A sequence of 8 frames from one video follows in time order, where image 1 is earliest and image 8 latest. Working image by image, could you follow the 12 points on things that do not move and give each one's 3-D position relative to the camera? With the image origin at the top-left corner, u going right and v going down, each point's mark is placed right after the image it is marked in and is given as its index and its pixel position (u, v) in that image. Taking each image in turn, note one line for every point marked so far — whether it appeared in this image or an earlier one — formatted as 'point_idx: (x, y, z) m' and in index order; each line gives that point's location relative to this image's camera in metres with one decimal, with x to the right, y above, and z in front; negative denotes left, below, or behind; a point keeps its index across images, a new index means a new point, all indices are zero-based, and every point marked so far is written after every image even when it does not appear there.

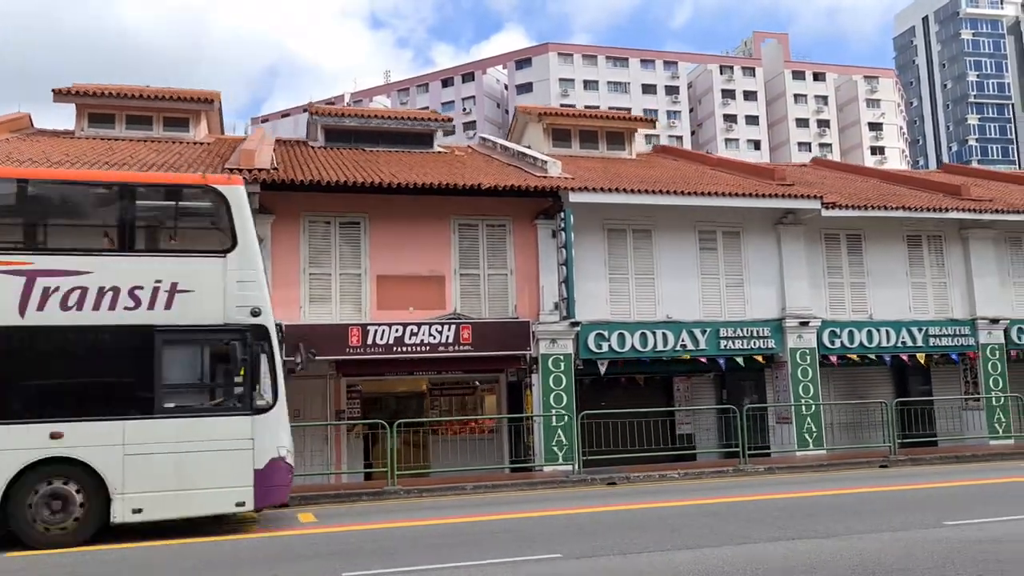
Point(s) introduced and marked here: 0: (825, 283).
0: (+6.8, +0.1, +19.2) m
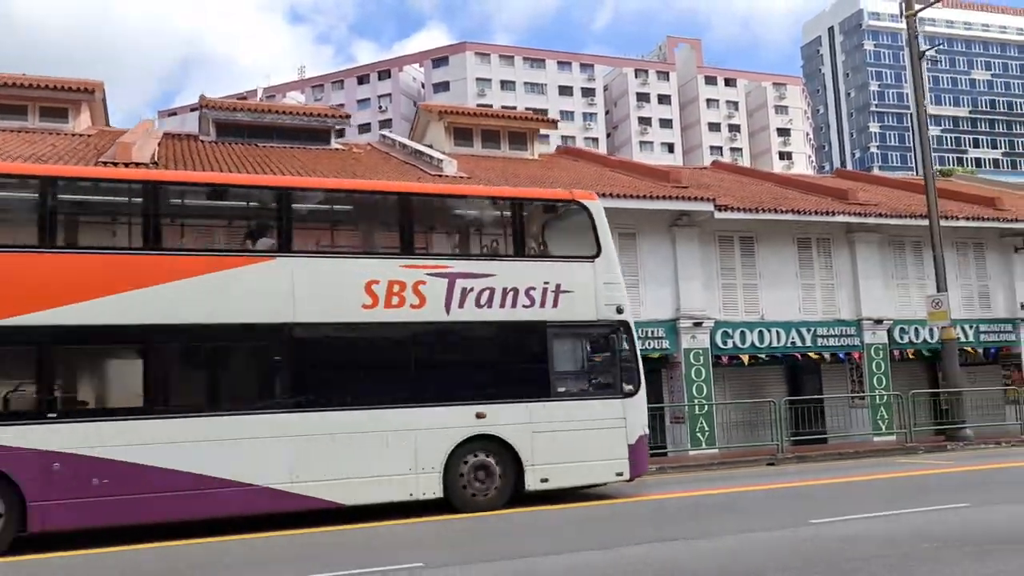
0: (+4.6, +0.1, +19.5) m
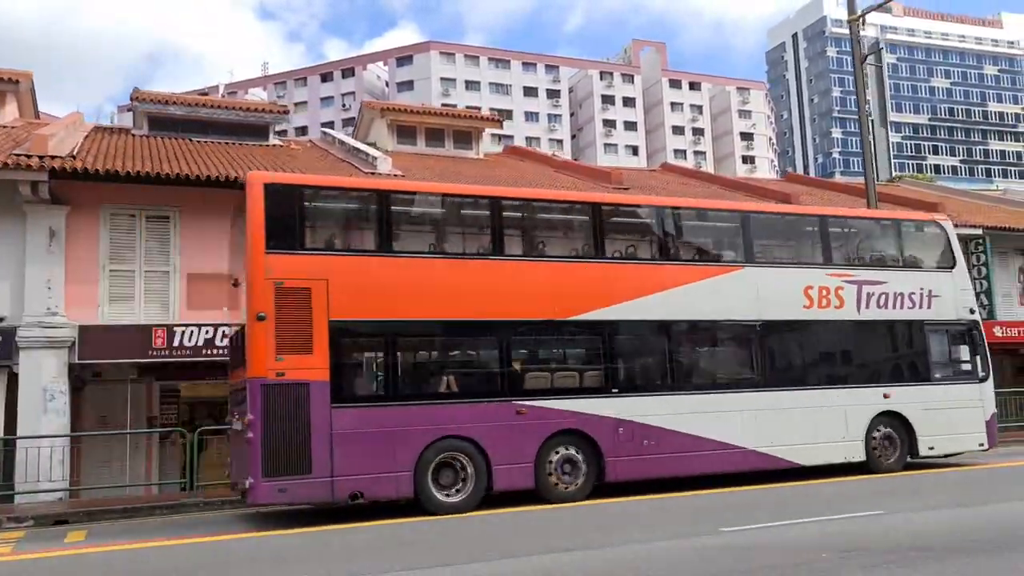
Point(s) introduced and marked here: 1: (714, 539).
0: (+3.2, 0.0, +19.3) m
1: (+2.0, -2.5, +8.6) m
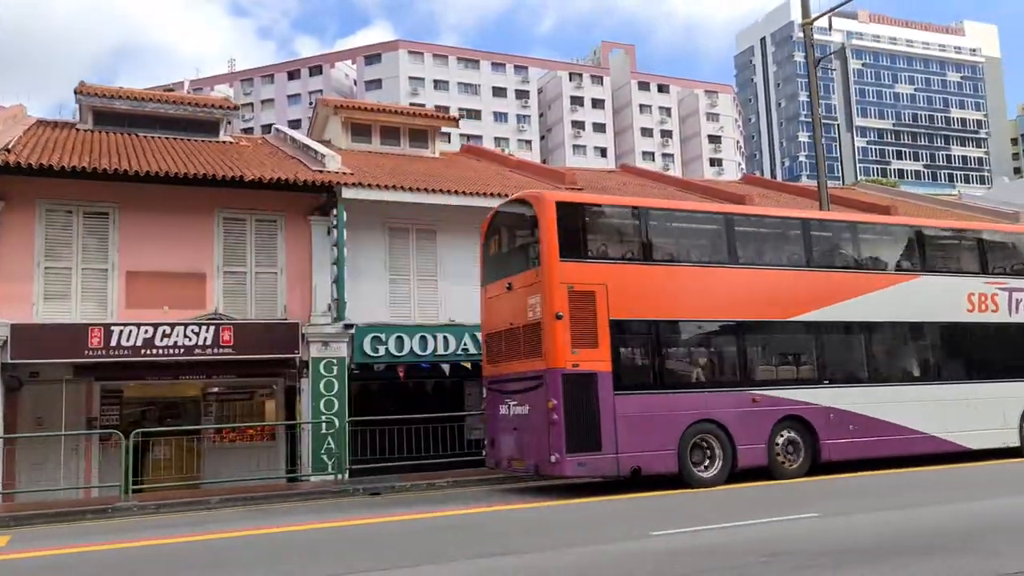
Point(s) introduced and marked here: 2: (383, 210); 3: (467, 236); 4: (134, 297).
0: (+2.2, 0.0, +19.3) m
1: (+1.3, -2.5, +8.5) m
2: (-2.5, +1.5, +17.1) m
3: (-0.9, +1.0, +17.9) m
4: (-6.6, -0.1, +15.2) m
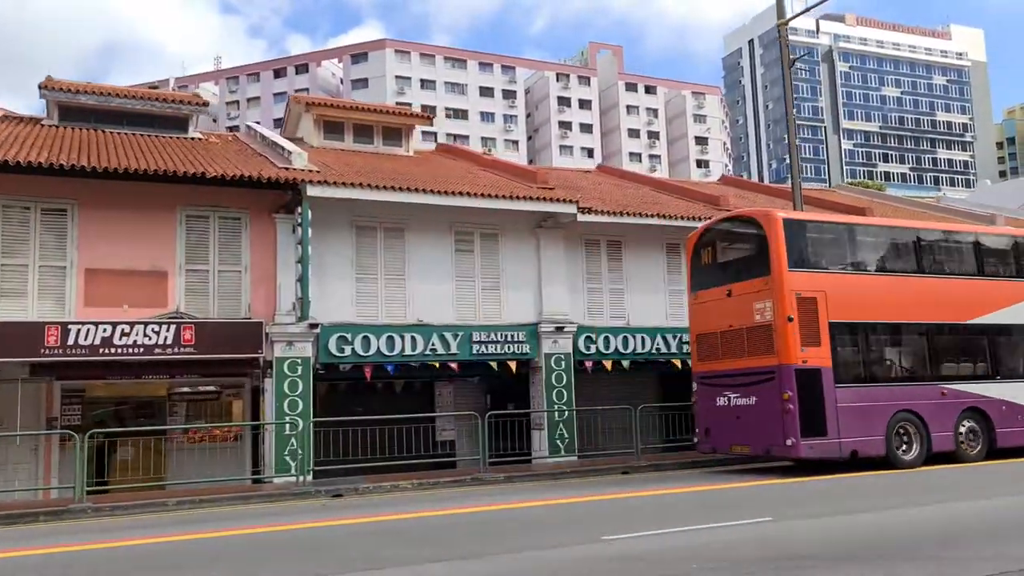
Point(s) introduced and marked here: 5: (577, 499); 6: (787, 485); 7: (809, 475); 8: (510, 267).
0: (+1.5, 0.0, +19.1) m
1: (+0.7, -2.5, +8.4) m
2: (-3.1, +1.6, +16.9) m
3: (-1.6, +1.1, +17.7) m
4: (-7.1, -0.1, +14.9) m
5: (+0.9, -3.0, +12.4) m
6: (+4.3, -3.1, +13.8) m
7: (+5.4, -3.4, +15.9) m
8: (0.0, +0.4, +18.4) m
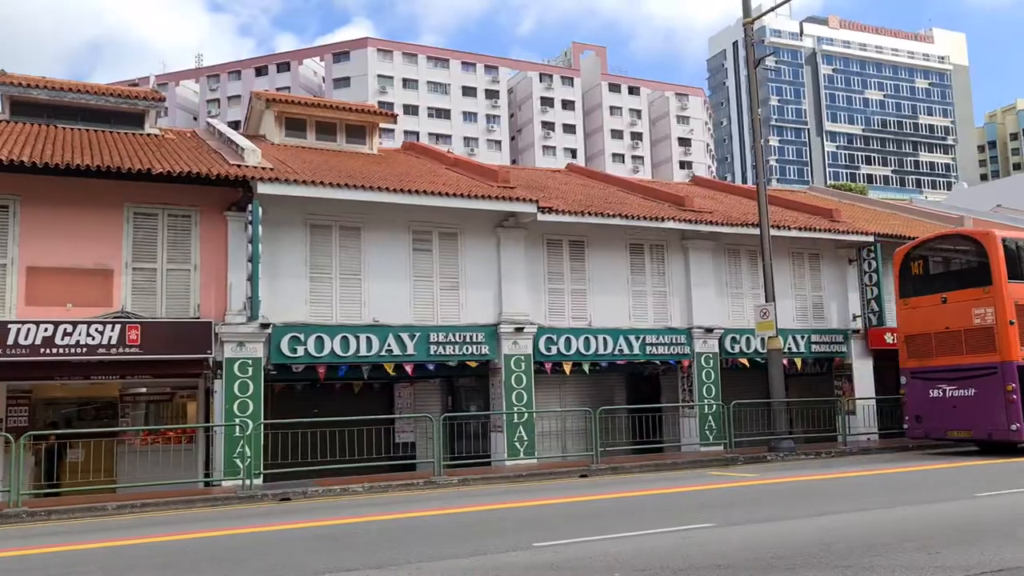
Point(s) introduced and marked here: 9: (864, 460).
0: (+0.7, 0.0, +18.9) m
1: (0.0, -2.5, +8.1) m
2: (-3.9, +1.6, +16.6) m
3: (-2.4, +1.1, +17.4) m
4: (-7.9, -0.1, +14.6) m
5: (+0.1, -3.0, +12.1) m
6: (+3.5, -3.1, +13.6) m
7: (+4.6, -3.4, +15.7) m
8: (-0.9, +0.4, +18.1) m
9: (+7.6, -3.7, +19.0) m
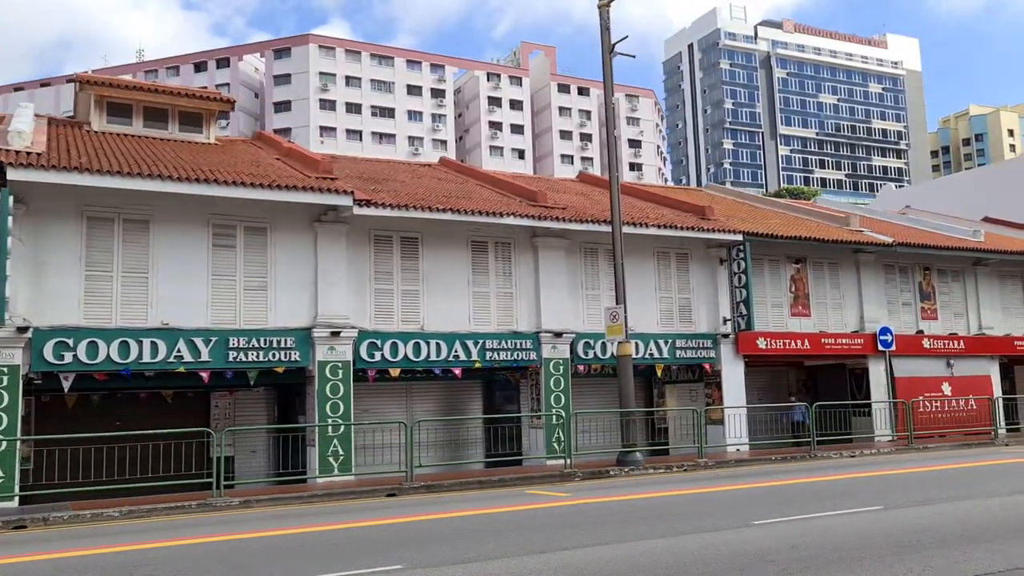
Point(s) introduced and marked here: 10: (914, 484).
0: (-2.8, 0.0, +17.4) m
1: (-3.1, -2.5, +6.6) m
2: (-7.4, +1.6, +15.0) m
3: (-5.8, +1.1, +15.8) m
4: (-11.3, 0.0, +12.7) m
5: (-3.1, -3.0, +10.6) m
6: (+0.2, -3.1, +12.2) m
7: (+1.2, -3.4, +14.3) m
8: (-4.3, +0.4, +16.5) m
9: (+4.1, -3.8, +17.7) m
10: (+6.8, -3.3, +14.7) m
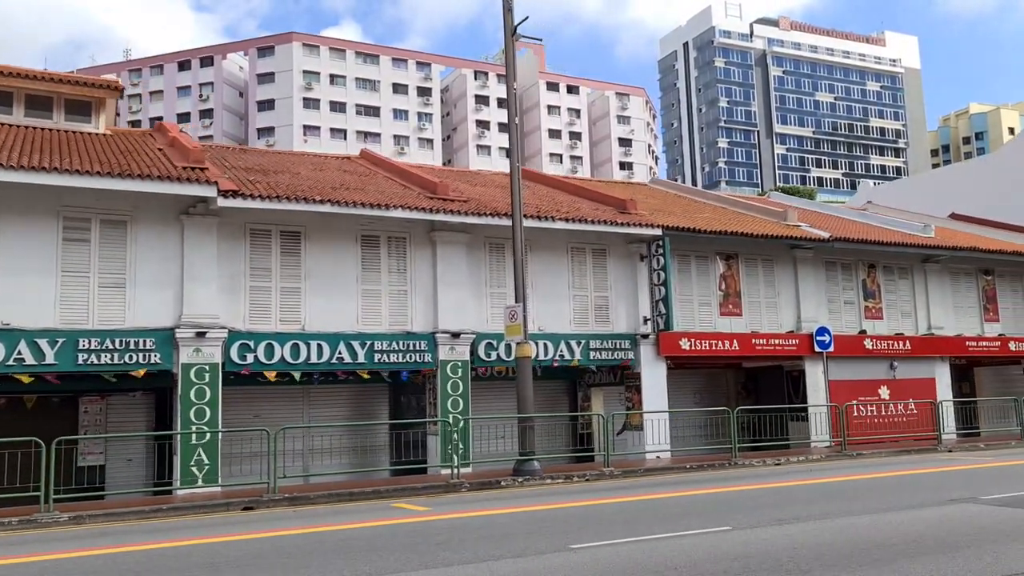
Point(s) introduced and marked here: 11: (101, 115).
0: (-4.9, 0.0, +16.2) m
1: (-5.3, -2.4, +5.4) m
2: (-9.5, +1.6, +13.9) m
3: (-8.0, +1.1, +14.7) m
4: (-13.4, 0.0, +11.7) m
5: (-5.3, -2.9, +9.5) m
6: (-2.0, -3.1, +11.0) m
7: (-1.0, -3.4, +13.2) m
8: (-6.5, +0.5, +15.4) m
9: (+2.0, -3.7, +16.5) m
10: (+4.6, -3.2, +13.5) m
11: (-9.3, +3.9, +19.9) m
